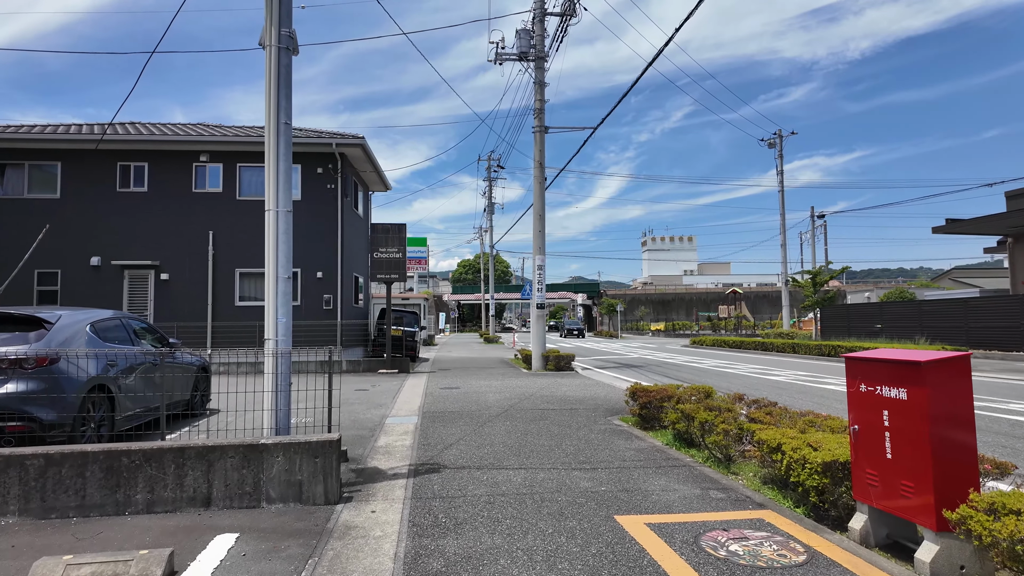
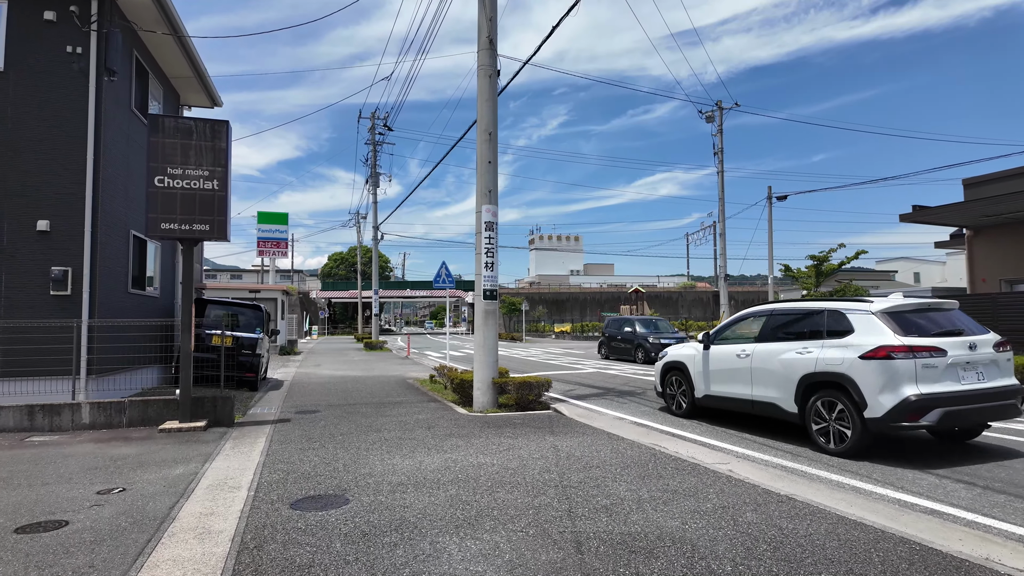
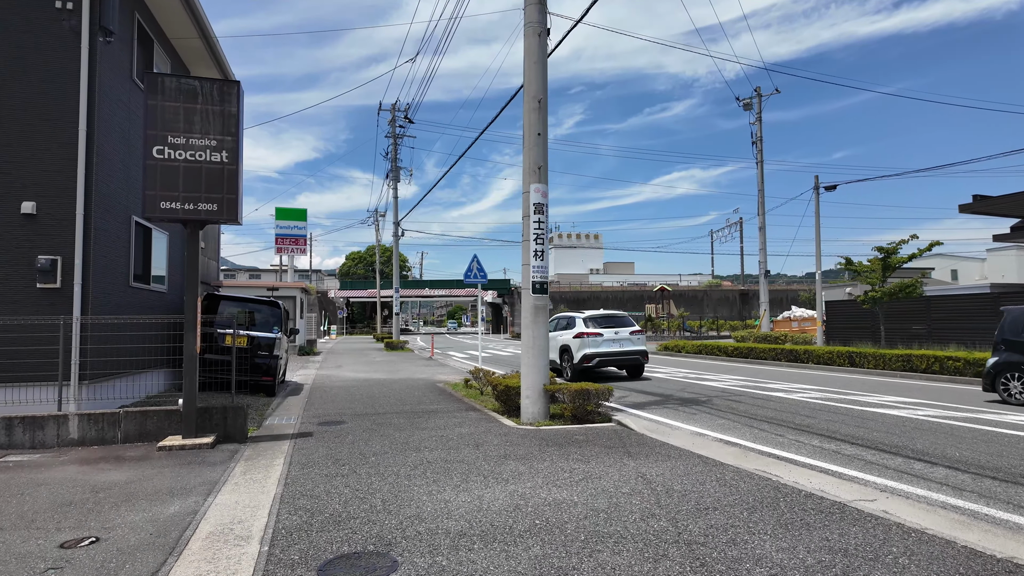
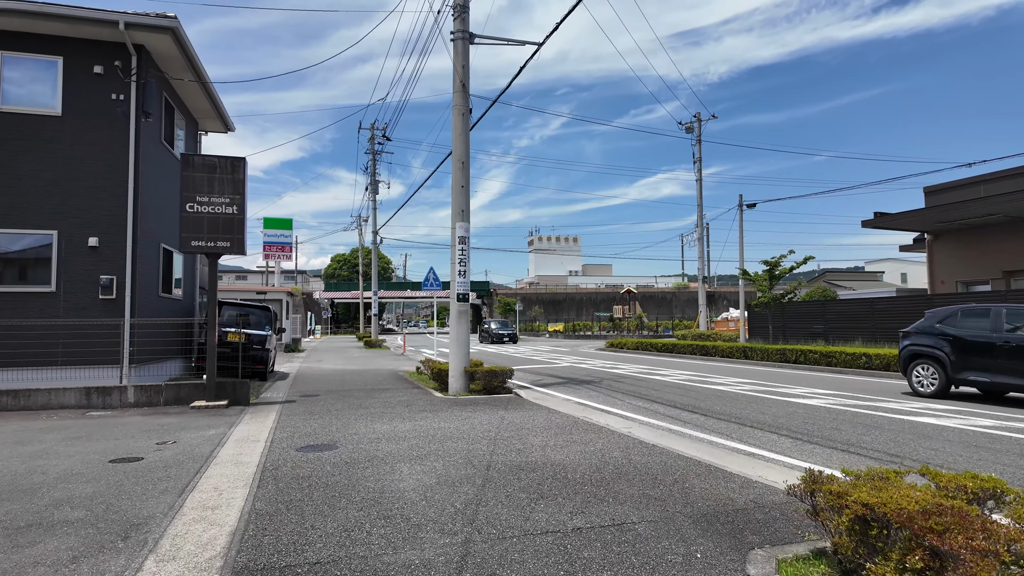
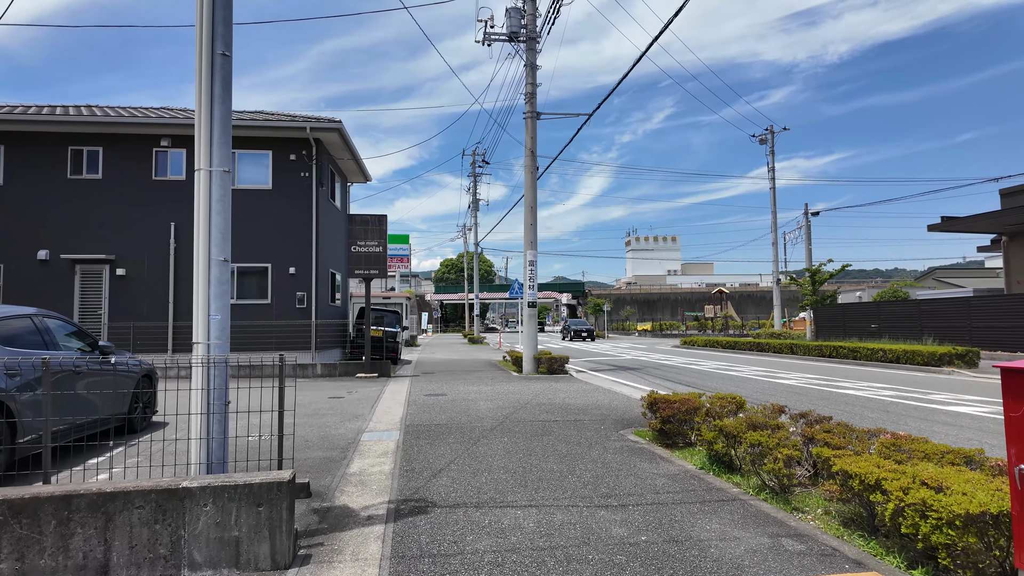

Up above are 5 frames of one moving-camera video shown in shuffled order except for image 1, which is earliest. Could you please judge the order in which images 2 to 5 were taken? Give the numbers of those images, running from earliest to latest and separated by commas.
5, 4, 2, 3
